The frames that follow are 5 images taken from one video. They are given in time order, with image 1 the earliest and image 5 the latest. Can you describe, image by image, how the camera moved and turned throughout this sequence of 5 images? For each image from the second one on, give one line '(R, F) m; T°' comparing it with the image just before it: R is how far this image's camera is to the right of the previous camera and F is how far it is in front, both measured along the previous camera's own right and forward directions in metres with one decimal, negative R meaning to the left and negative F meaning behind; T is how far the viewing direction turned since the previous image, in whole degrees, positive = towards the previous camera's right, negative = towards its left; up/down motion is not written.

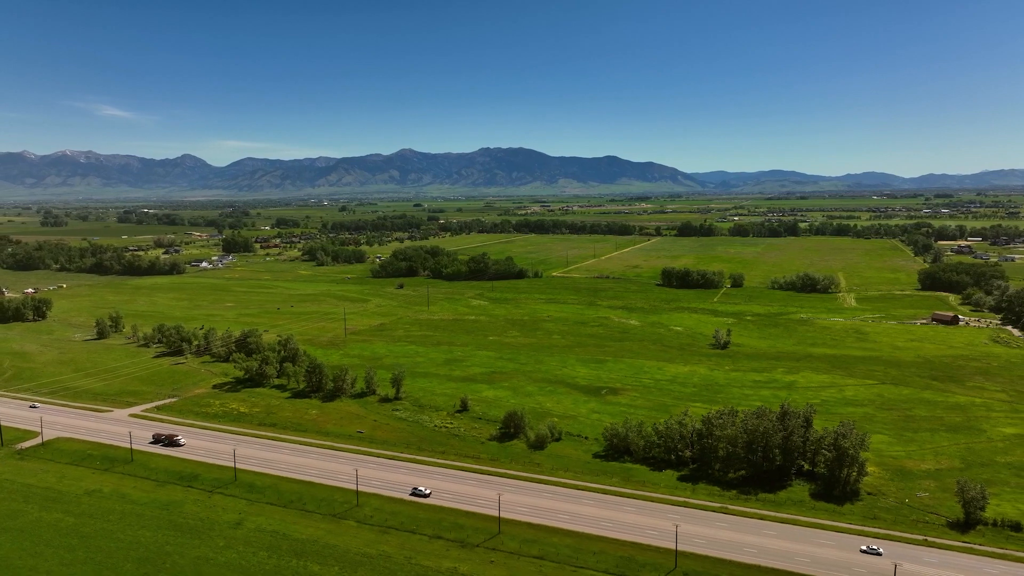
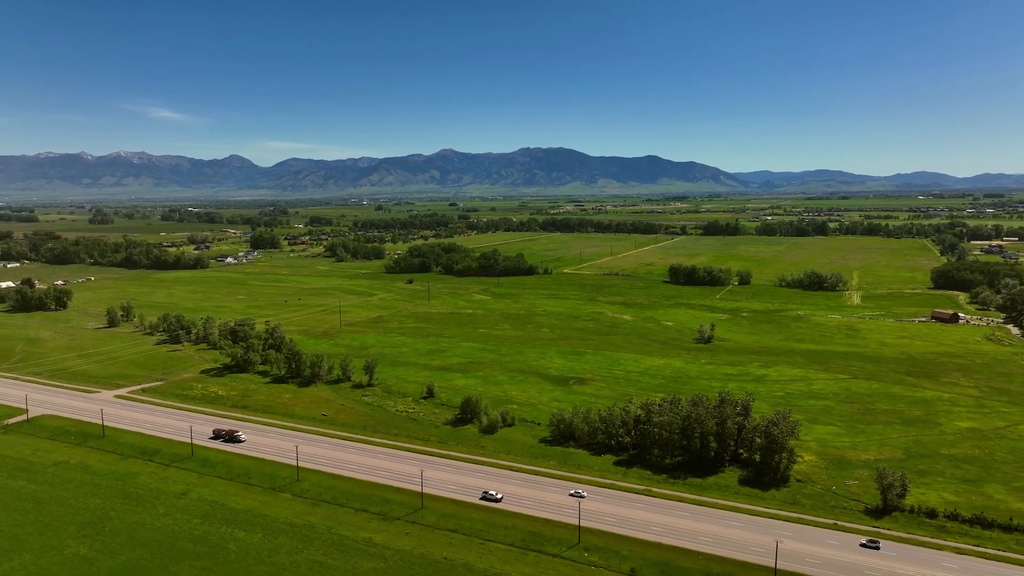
(+7.3, -1.0) m; -3°
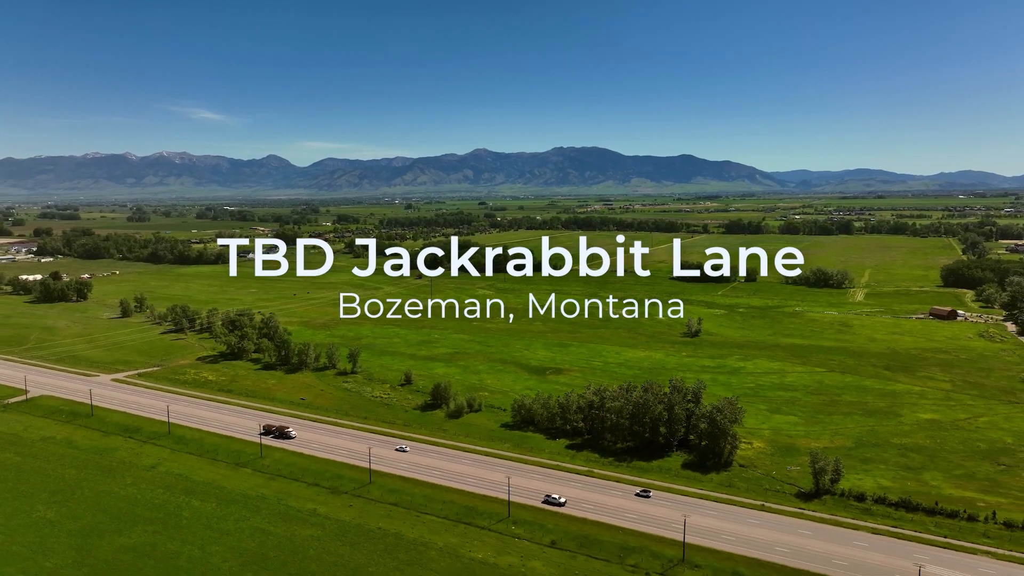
(+5.7, -1.4) m; -2°
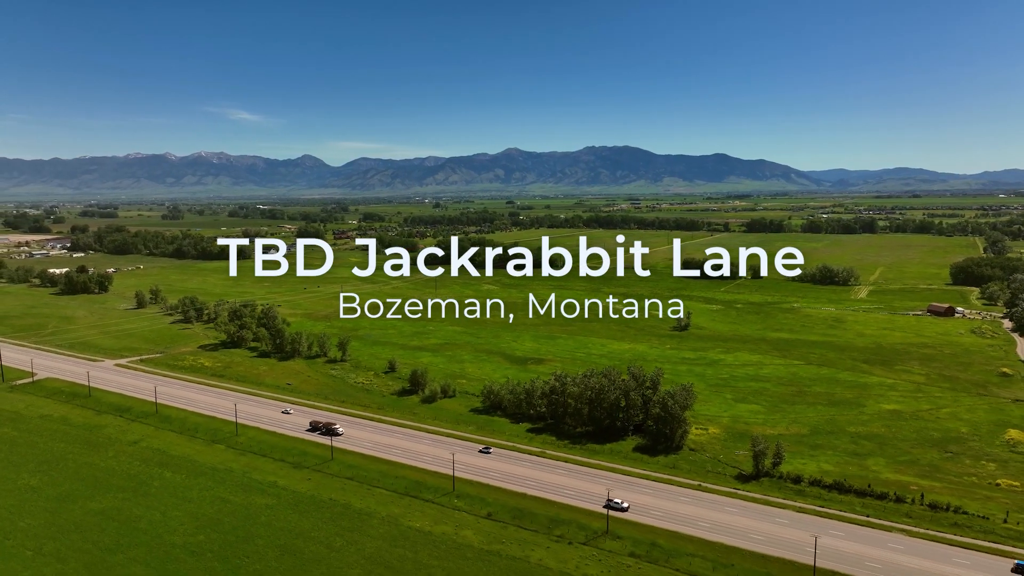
(+5.1, -1.7) m; -2°
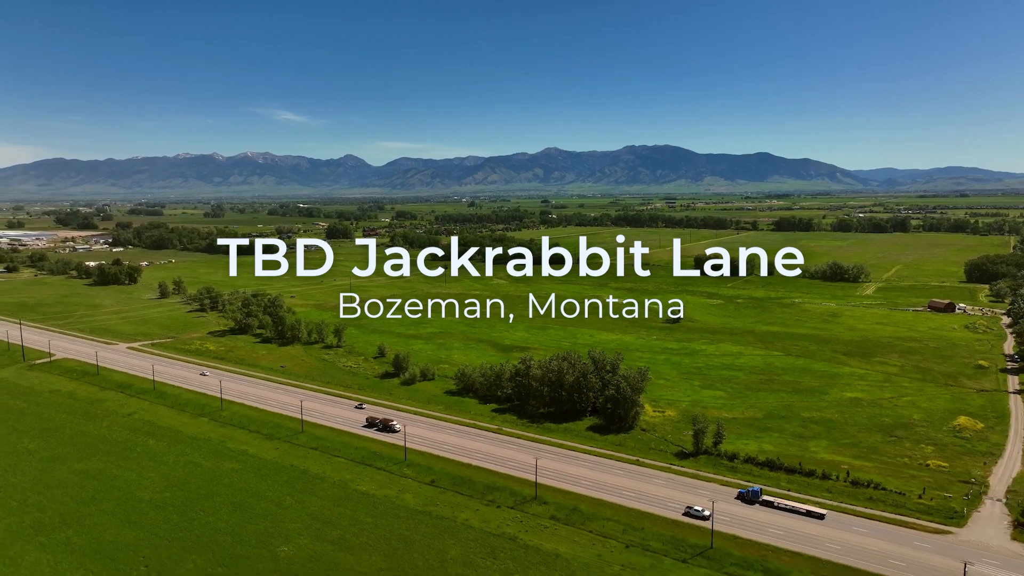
(+5.6, -2.3) m; -3°
